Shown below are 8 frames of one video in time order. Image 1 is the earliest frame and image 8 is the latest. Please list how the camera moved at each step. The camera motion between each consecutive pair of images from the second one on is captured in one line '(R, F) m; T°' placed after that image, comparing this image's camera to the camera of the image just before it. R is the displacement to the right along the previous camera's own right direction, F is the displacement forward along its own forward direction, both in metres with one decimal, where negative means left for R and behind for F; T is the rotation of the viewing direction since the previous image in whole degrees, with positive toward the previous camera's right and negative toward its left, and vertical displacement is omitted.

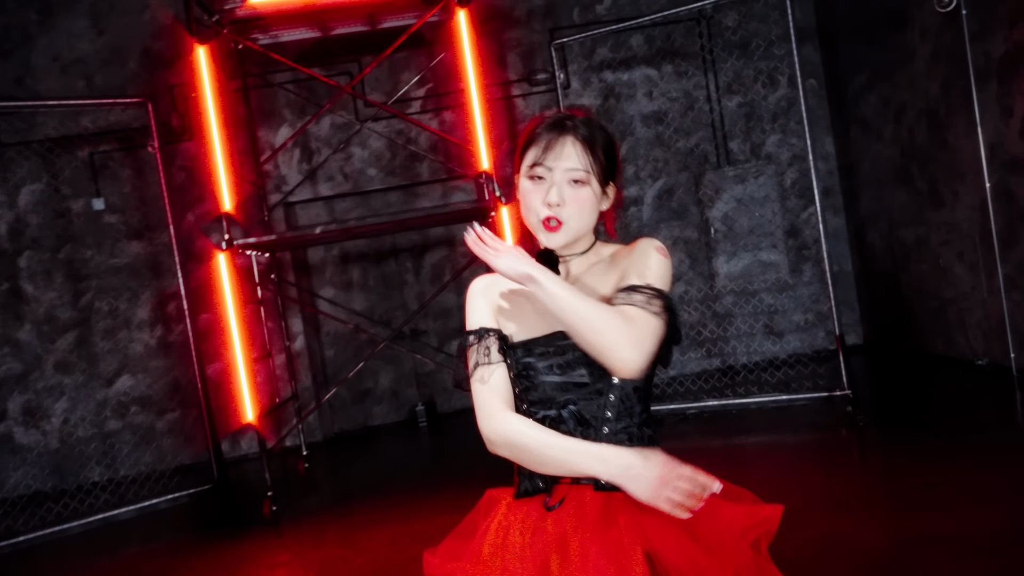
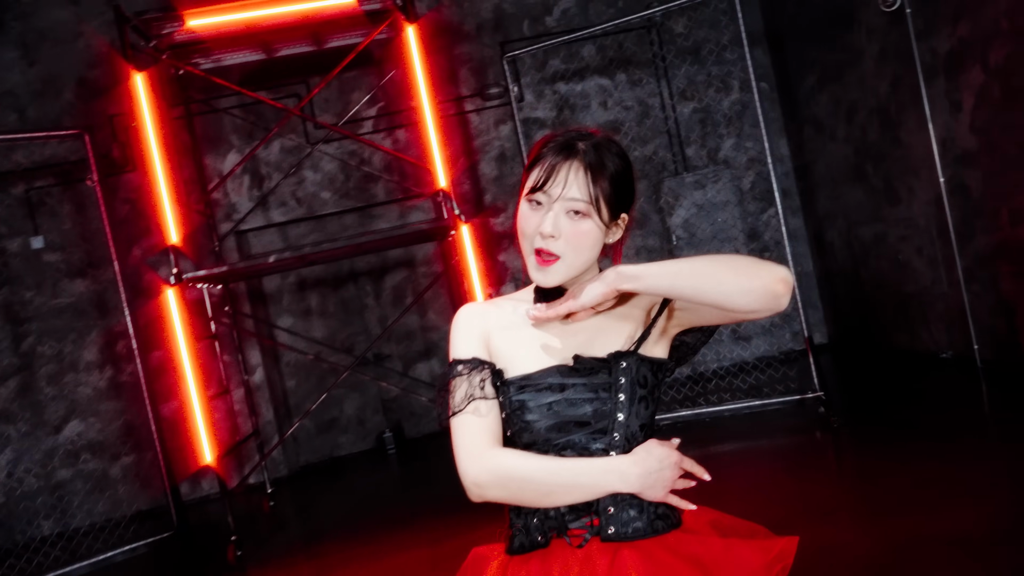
(0.0, +0.1) m; +3°
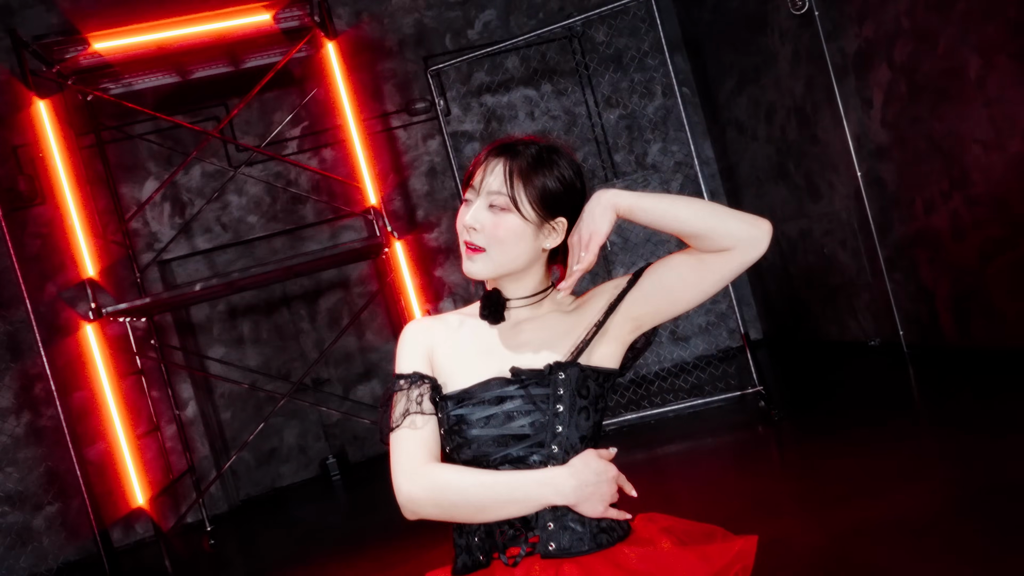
(0.0, 0.0) m; +5°
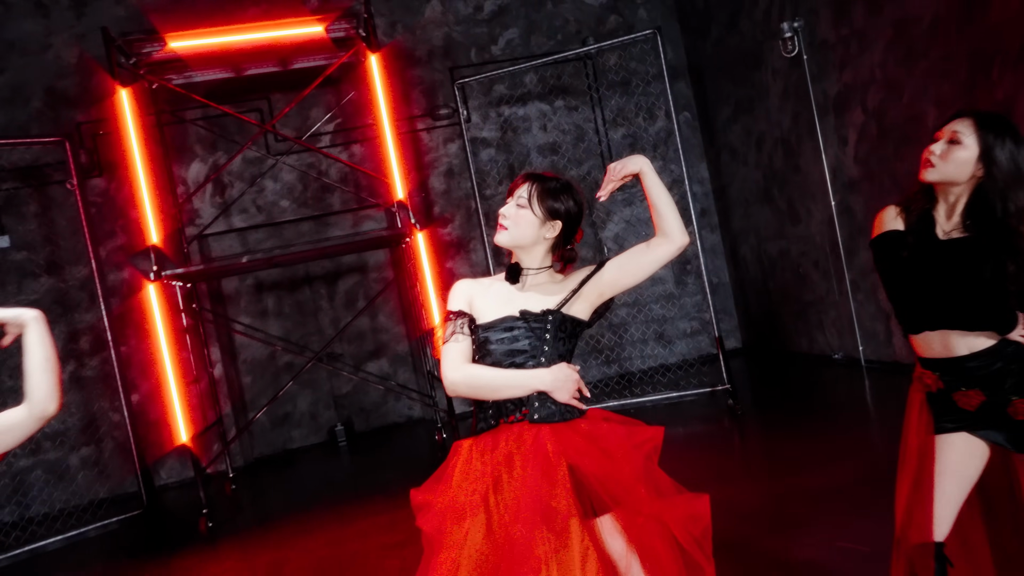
(0.0, -0.5) m; 0°
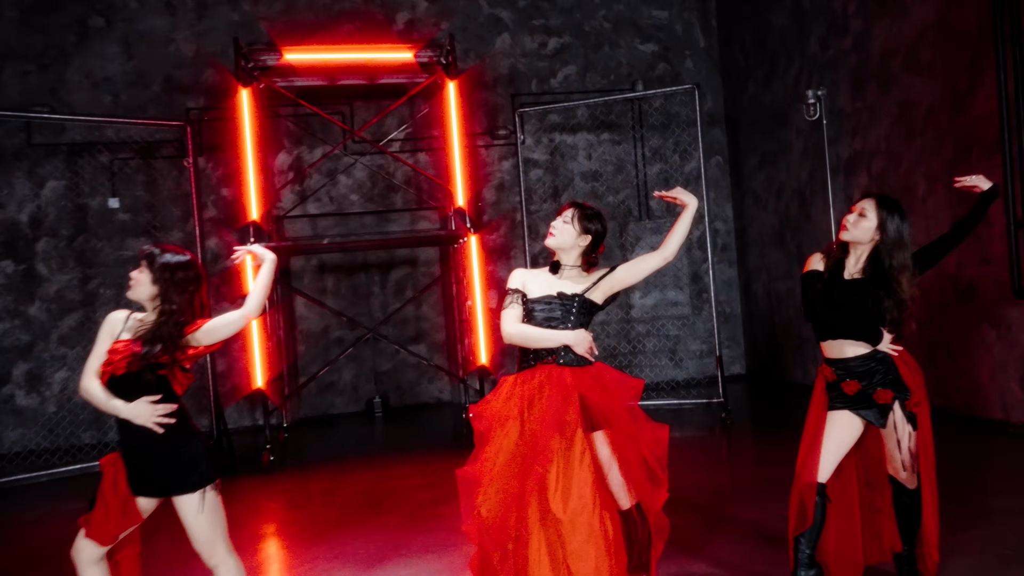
(0.0, -0.7) m; -2°
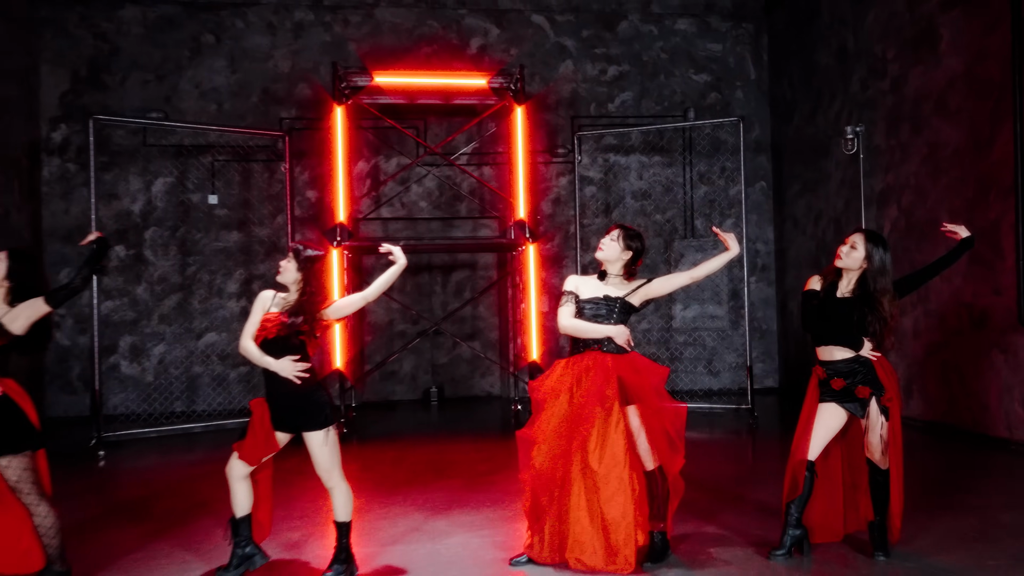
(0.0, -0.6) m; -4°
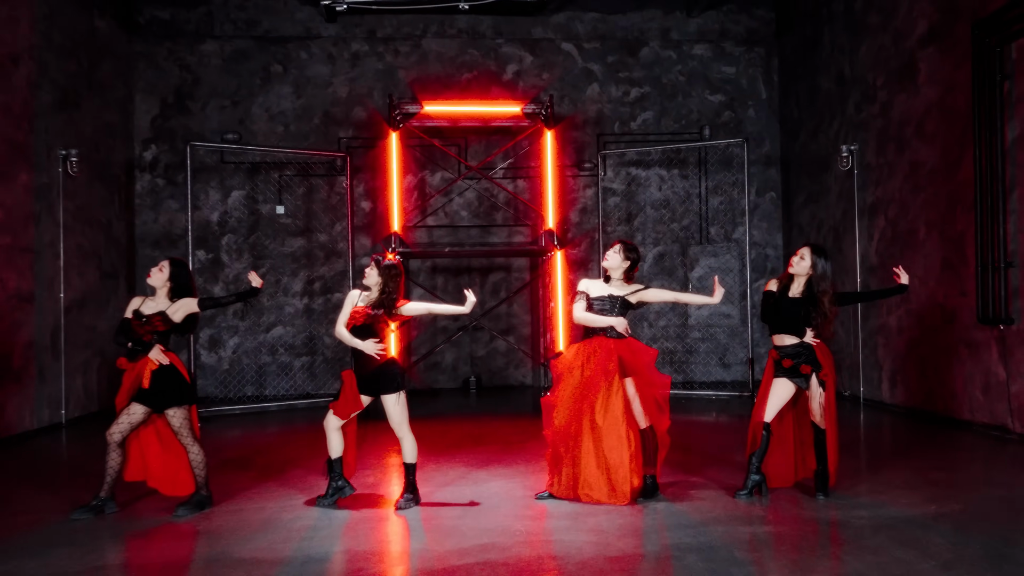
(0.0, -0.9) m; -3°
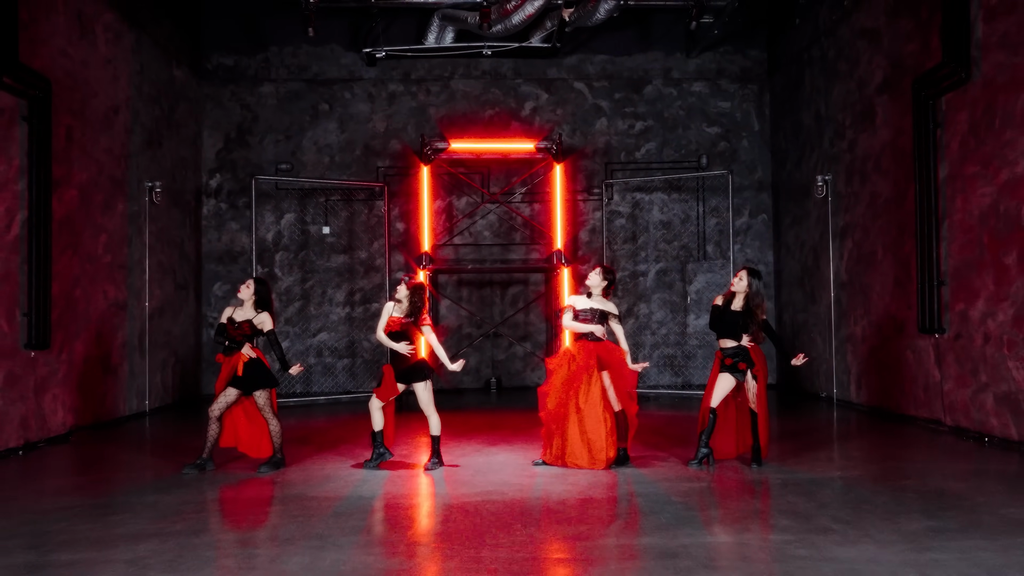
(+0.2, -1.0) m; -2°
